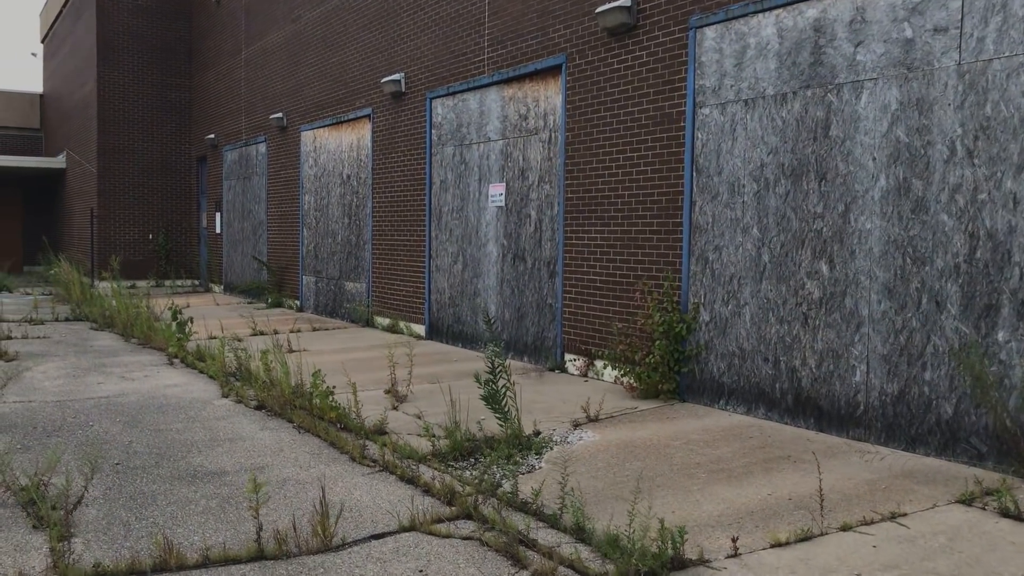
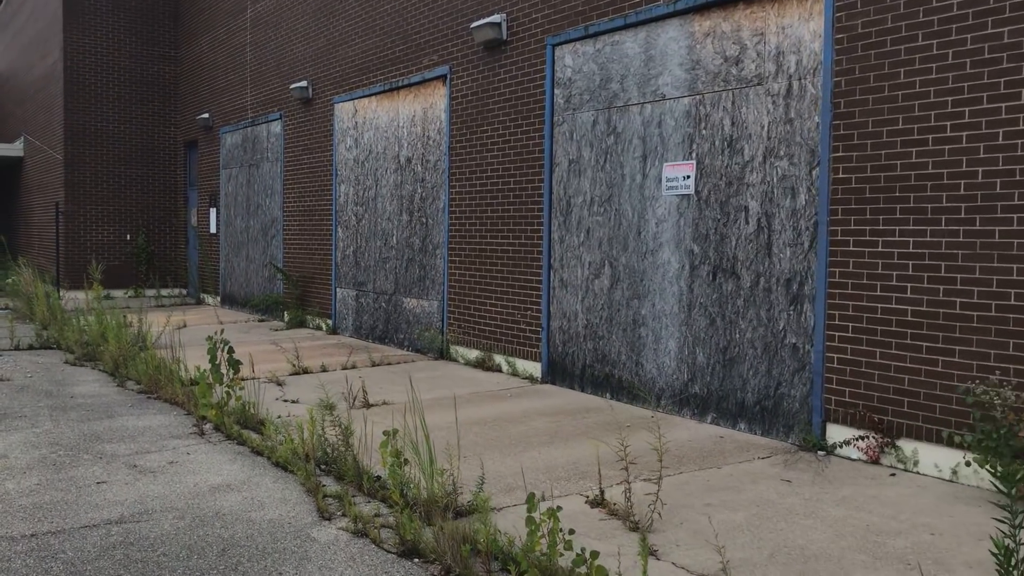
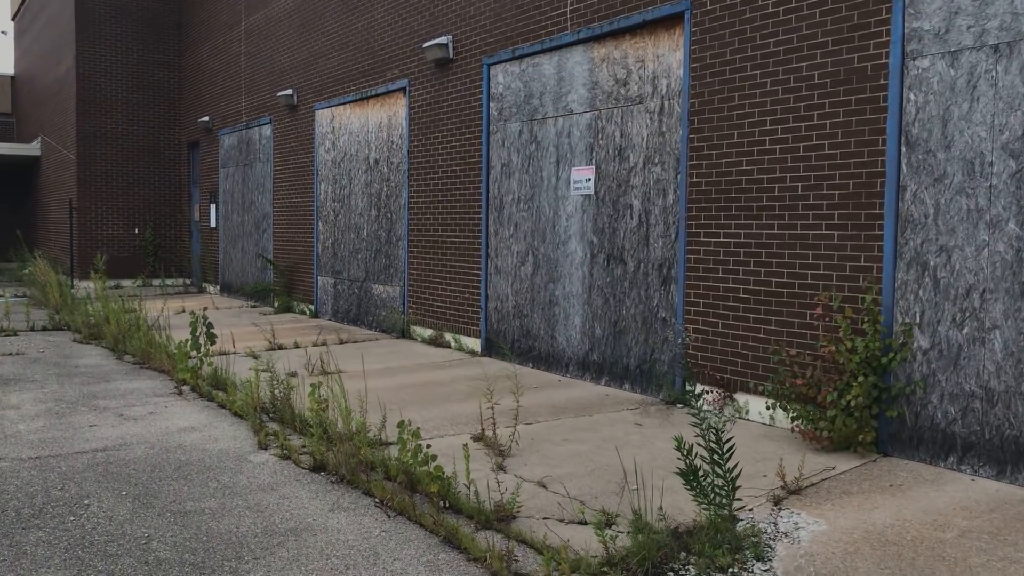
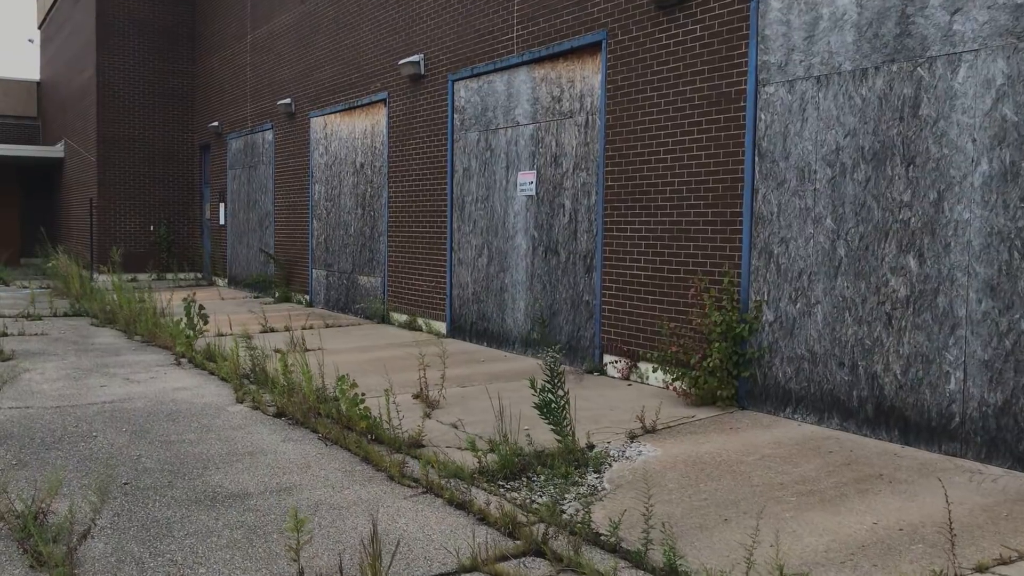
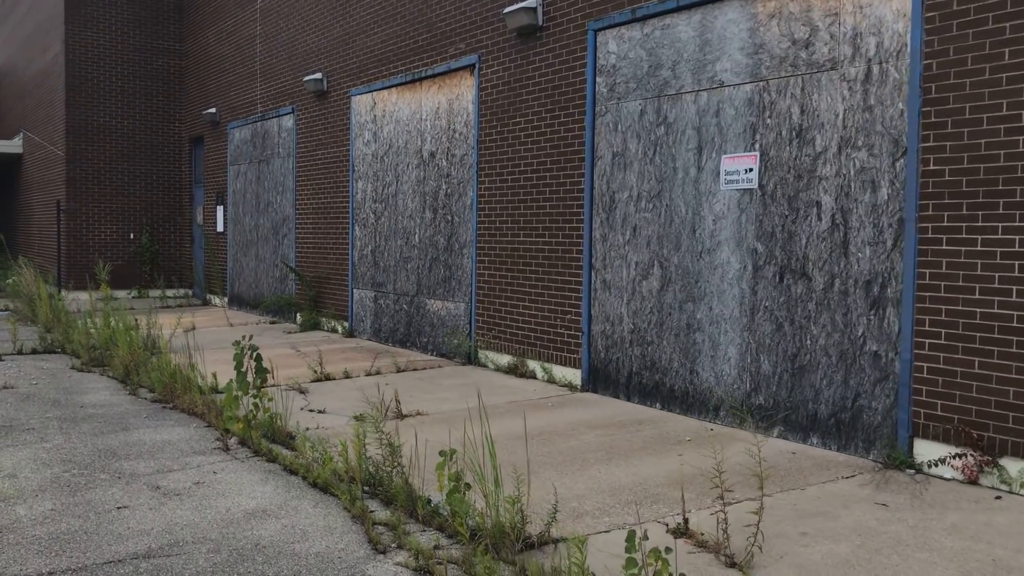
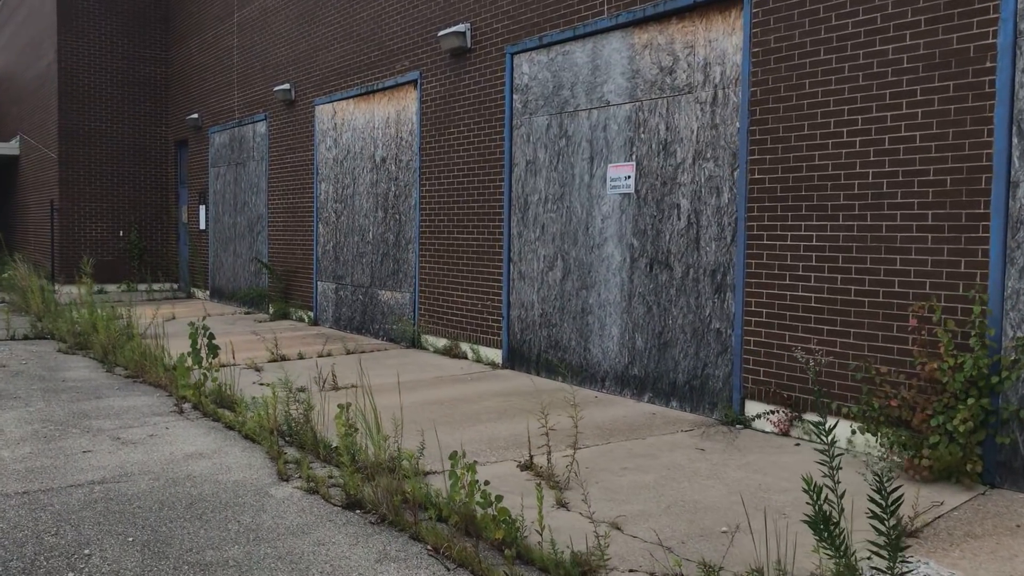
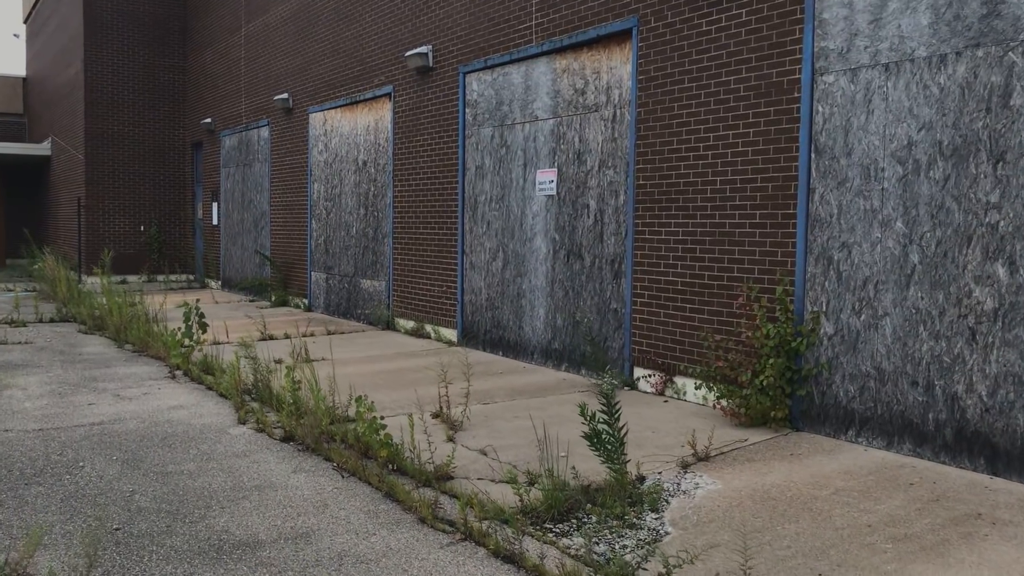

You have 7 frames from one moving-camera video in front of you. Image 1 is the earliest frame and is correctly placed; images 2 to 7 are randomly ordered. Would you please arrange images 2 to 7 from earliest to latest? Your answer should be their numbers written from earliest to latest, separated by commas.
4, 7, 3, 6, 2, 5
